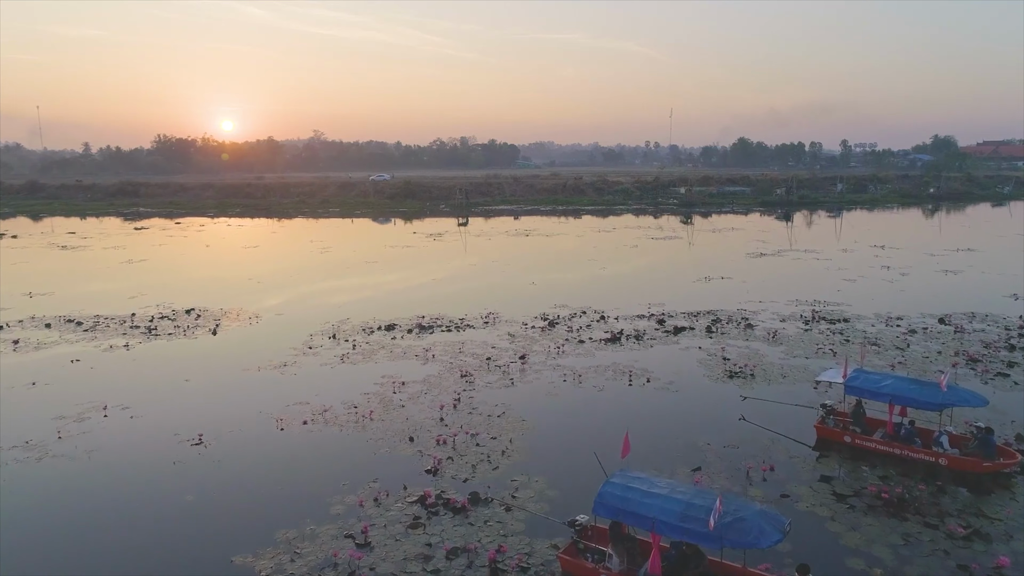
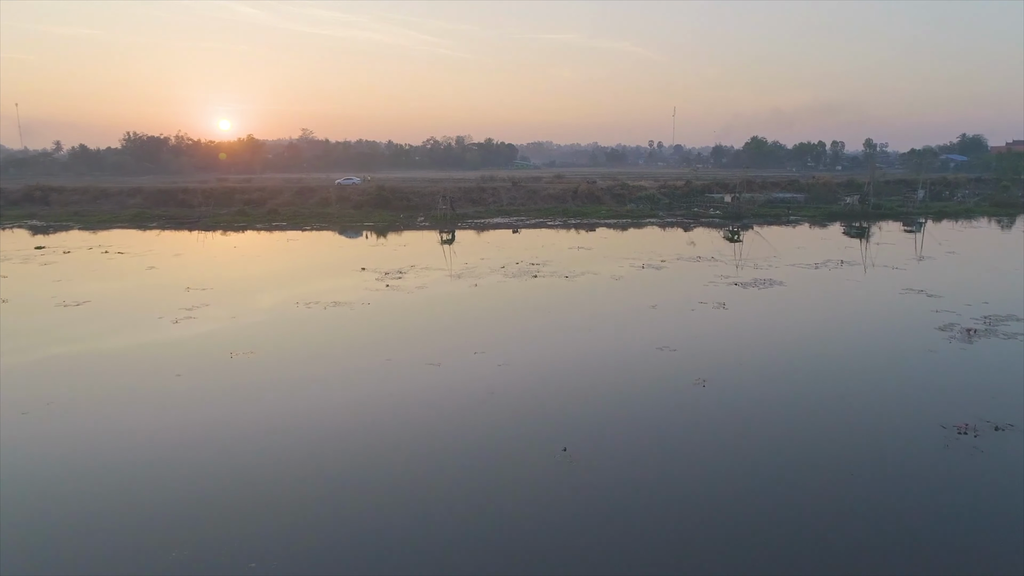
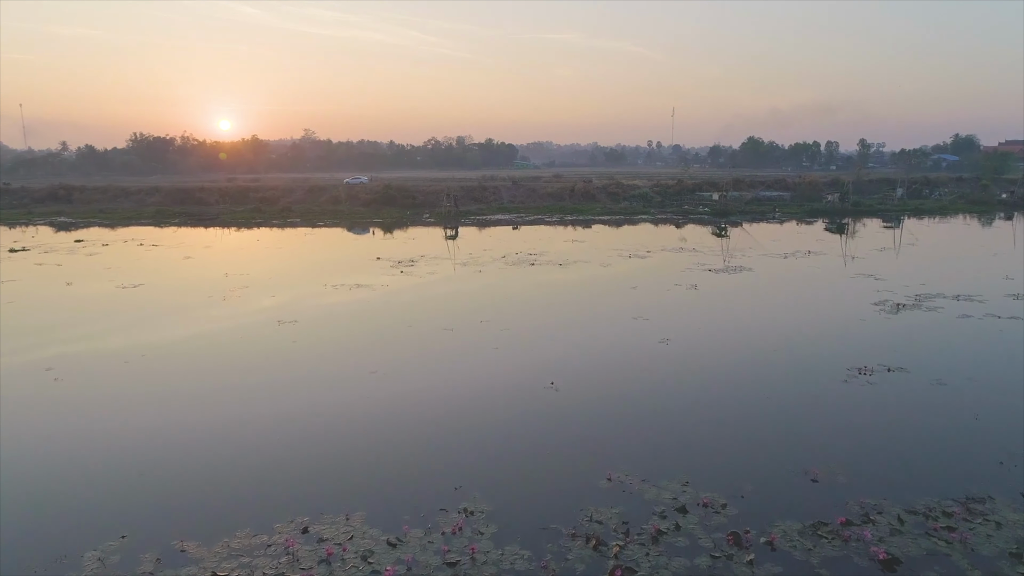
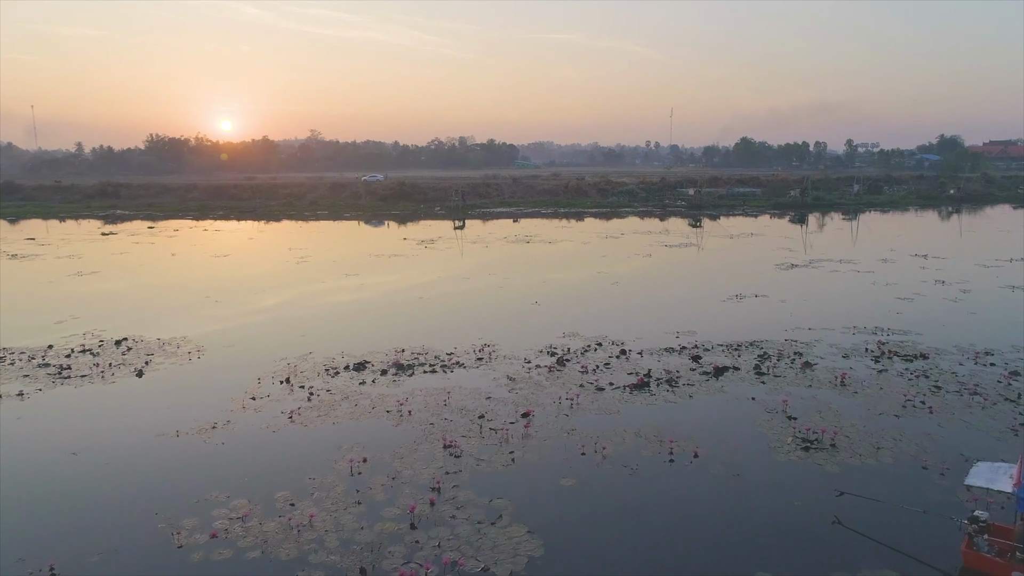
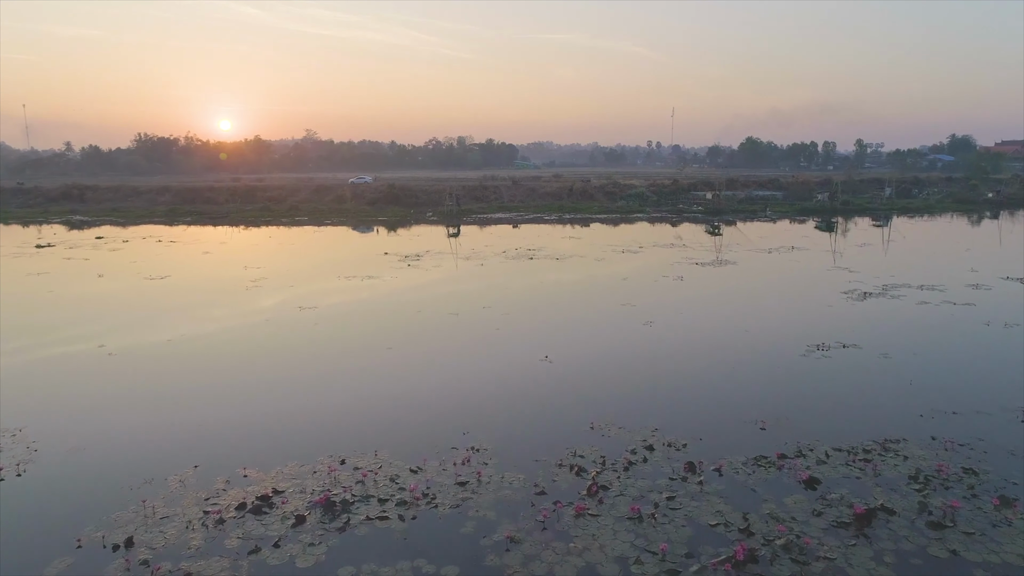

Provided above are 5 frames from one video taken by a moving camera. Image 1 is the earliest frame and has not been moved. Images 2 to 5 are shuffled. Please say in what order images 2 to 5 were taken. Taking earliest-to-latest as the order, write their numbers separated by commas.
4, 5, 3, 2
